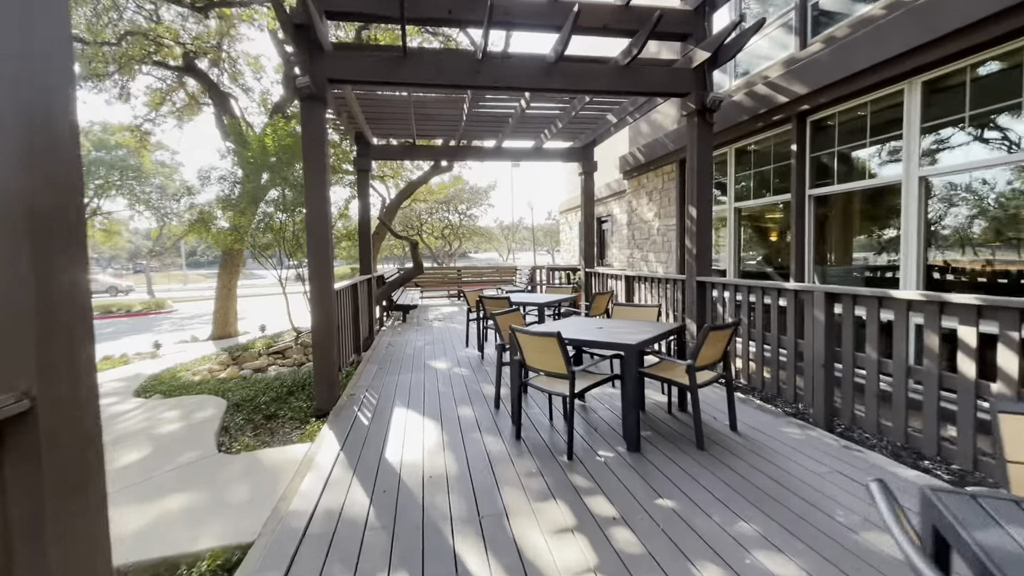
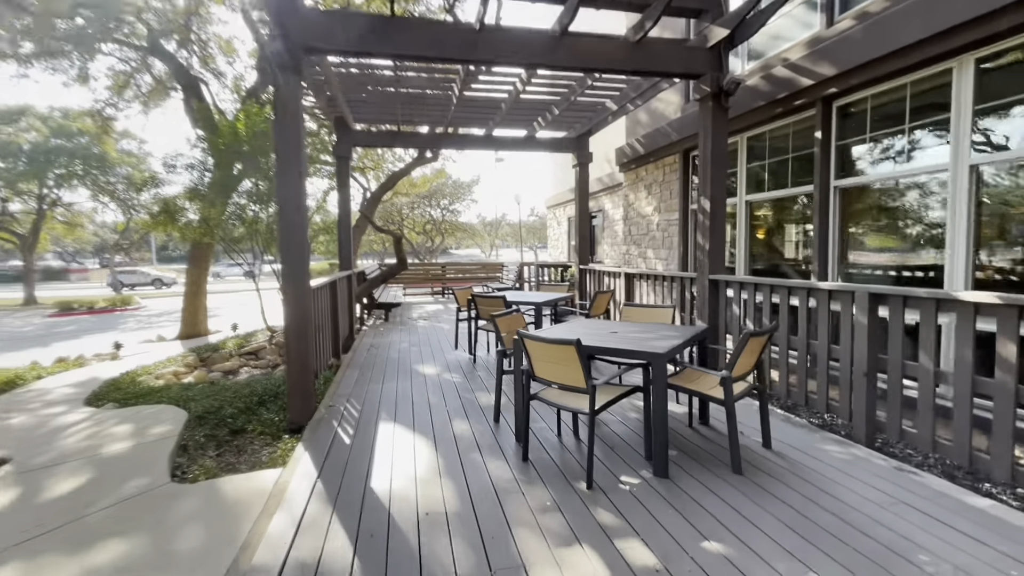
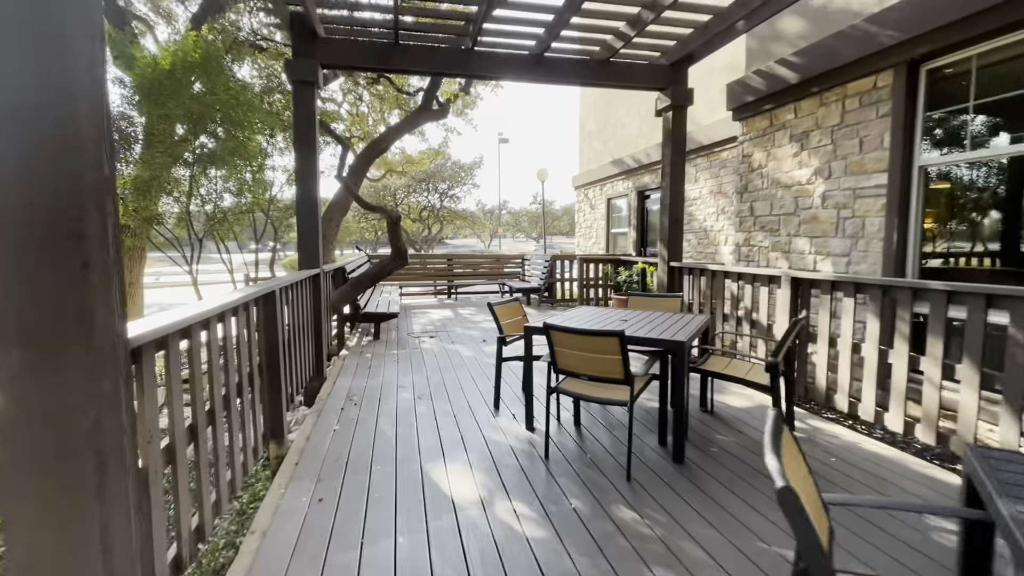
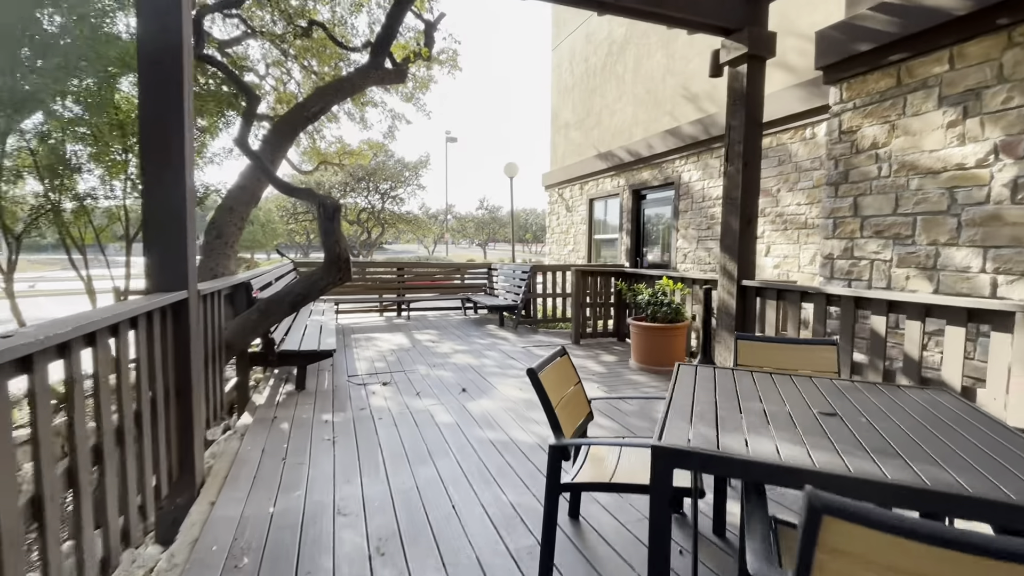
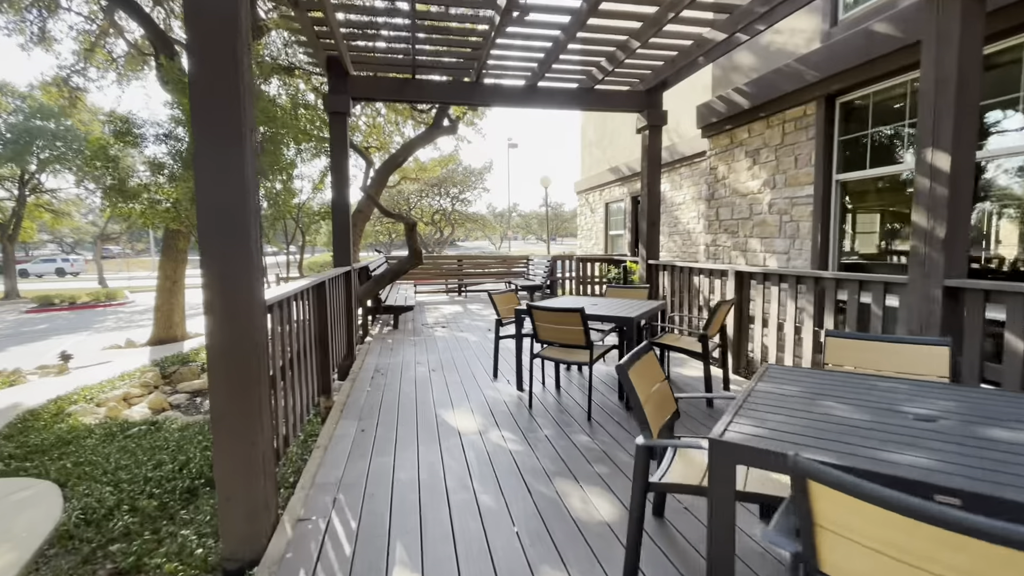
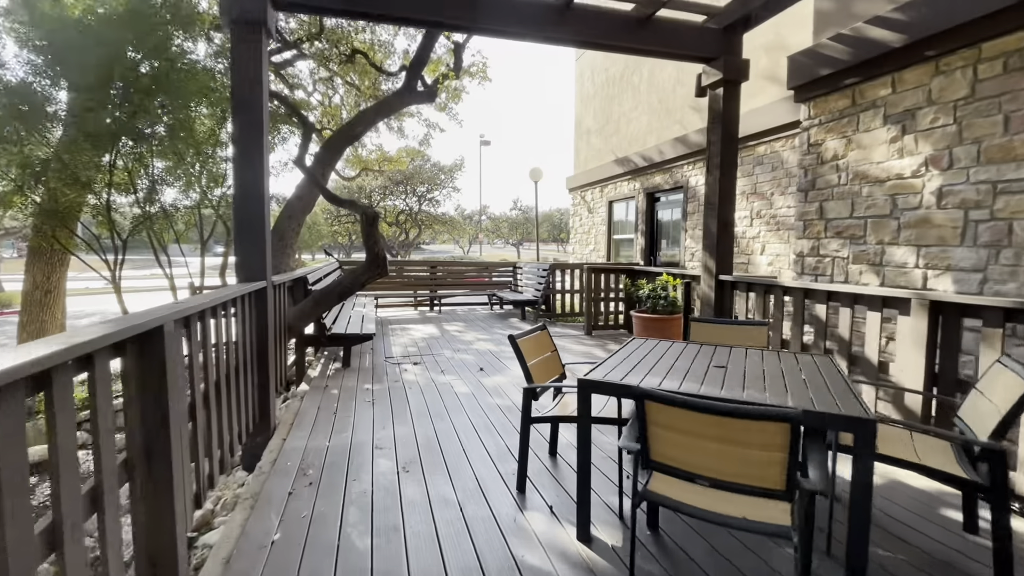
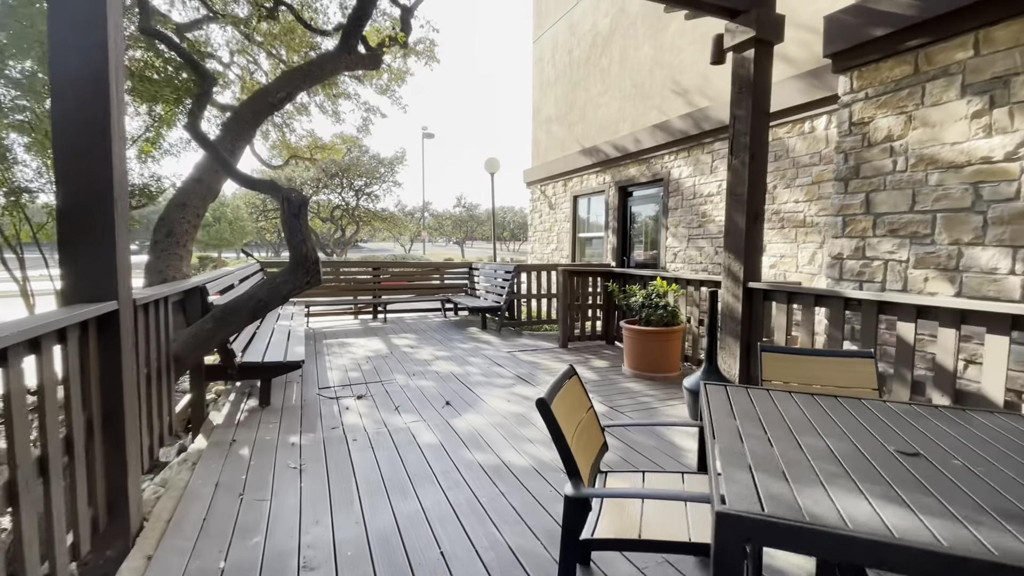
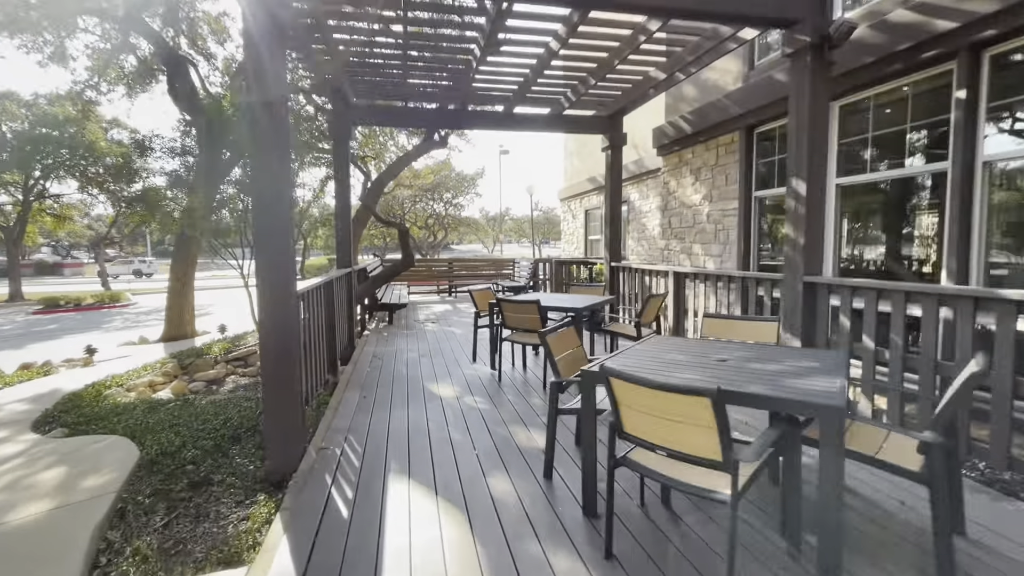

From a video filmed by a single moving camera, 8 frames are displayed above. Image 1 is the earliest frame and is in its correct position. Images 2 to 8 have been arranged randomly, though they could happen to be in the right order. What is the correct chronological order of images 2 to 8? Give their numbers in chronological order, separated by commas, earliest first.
2, 8, 5, 3, 6, 4, 7
